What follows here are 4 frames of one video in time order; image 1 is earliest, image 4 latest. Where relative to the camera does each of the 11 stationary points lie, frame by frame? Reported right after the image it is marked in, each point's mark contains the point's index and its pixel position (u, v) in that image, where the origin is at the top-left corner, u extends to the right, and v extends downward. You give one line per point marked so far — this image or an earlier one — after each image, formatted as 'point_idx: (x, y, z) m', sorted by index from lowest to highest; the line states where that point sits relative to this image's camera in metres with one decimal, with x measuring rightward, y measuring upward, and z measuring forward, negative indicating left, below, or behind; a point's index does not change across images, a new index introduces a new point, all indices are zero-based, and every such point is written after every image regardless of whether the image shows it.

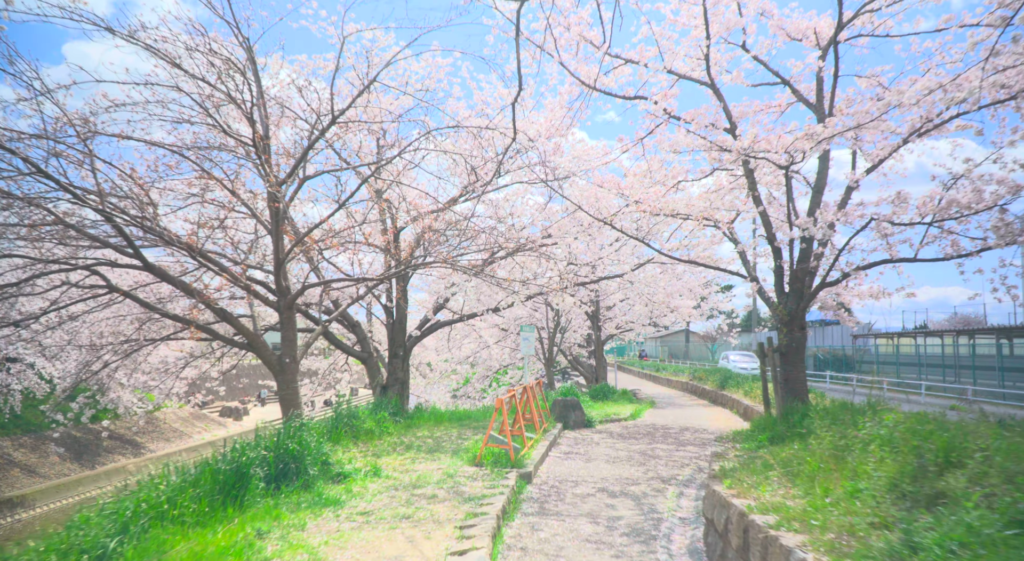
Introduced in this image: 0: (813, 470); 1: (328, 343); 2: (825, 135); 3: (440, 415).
0: (+2.3, -1.5, +4.4) m
1: (-3.7, -1.3, +11.7) m
2: (+3.4, +1.6, +6.3) m
3: (-1.4, -2.7, +11.5) m
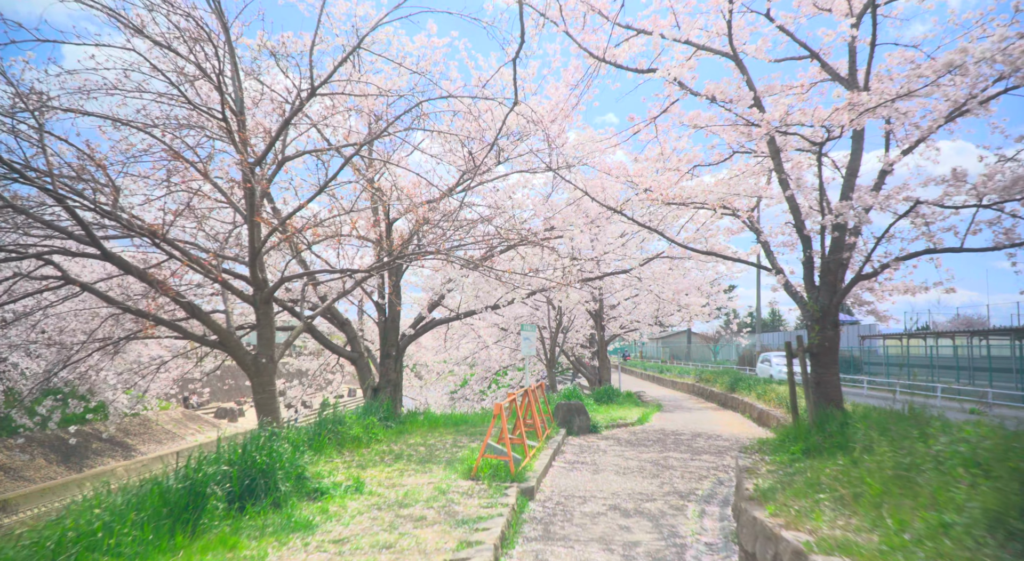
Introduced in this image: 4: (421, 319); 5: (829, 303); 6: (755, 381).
0: (+2.3, -1.4, +3.7) m
1: (-3.7, -1.2, +10.9) m
2: (+3.4, +1.7, +5.5) m
3: (-1.4, -2.6, +10.7) m
4: (-1.9, -0.8, +12.1) m
5: (+3.7, -0.3, +6.6) m
6: (+6.4, -2.7, +15.1) m
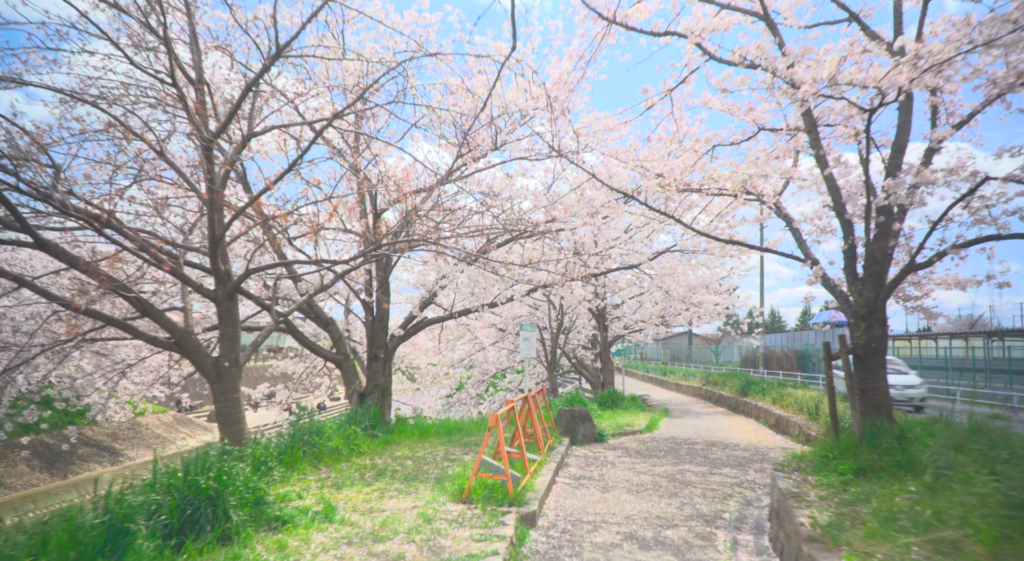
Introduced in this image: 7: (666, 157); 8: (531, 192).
0: (+2.3, -1.3, +2.8) m
1: (-3.8, -1.1, +10.0) m
2: (+3.4, +1.8, +4.7) m
3: (-1.5, -2.5, +9.9) m
4: (-1.9, -0.7, +11.2) m
5: (+3.6, -0.2, +5.7) m
6: (+6.4, -2.6, +14.2) m
7: (+2.4, +1.9, +8.9) m
8: (+0.4, +1.6, +10.3) m
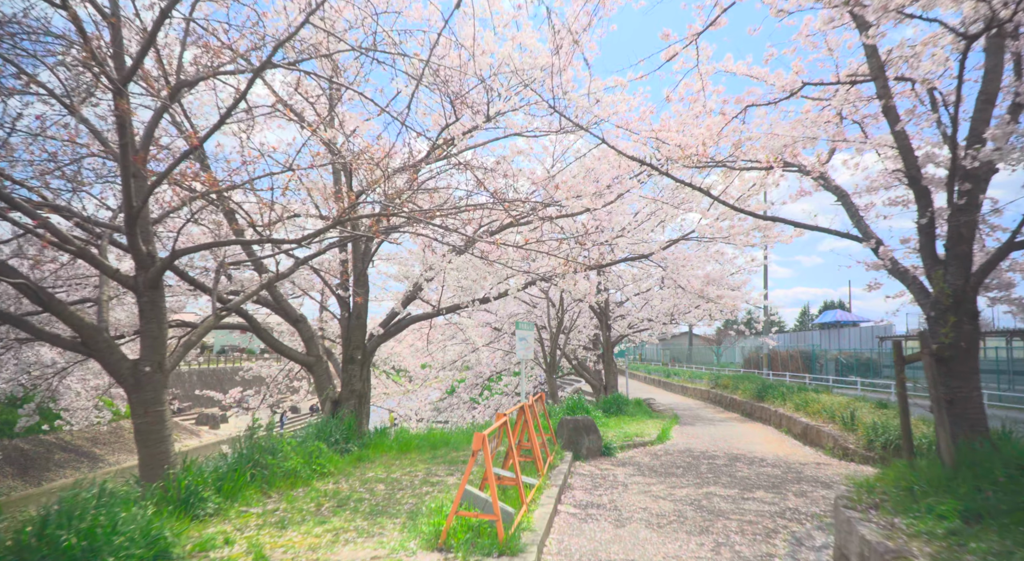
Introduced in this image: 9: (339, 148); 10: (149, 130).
0: (+2.3, -1.1, +1.6) m
1: (-3.8, -1.0, +8.8) m
2: (+3.4, +1.9, +3.5) m
3: (-1.5, -2.4, +8.6) m
4: (-2.0, -0.6, +9.9) m
5: (+3.6, 0.0, +4.5) m
6: (+6.3, -2.5, +13.0) m
7: (+2.3, +2.1, +7.7) m
8: (+0.3, +1.7, +9.1) m
9: (-2.4, +1.8, +8.0) m
10: (-3.3, +1.3, +5.1) m
